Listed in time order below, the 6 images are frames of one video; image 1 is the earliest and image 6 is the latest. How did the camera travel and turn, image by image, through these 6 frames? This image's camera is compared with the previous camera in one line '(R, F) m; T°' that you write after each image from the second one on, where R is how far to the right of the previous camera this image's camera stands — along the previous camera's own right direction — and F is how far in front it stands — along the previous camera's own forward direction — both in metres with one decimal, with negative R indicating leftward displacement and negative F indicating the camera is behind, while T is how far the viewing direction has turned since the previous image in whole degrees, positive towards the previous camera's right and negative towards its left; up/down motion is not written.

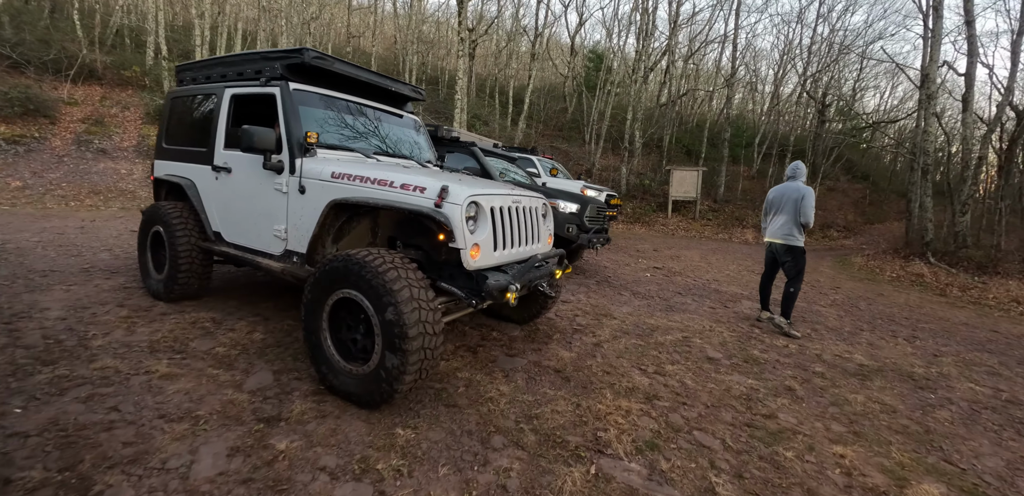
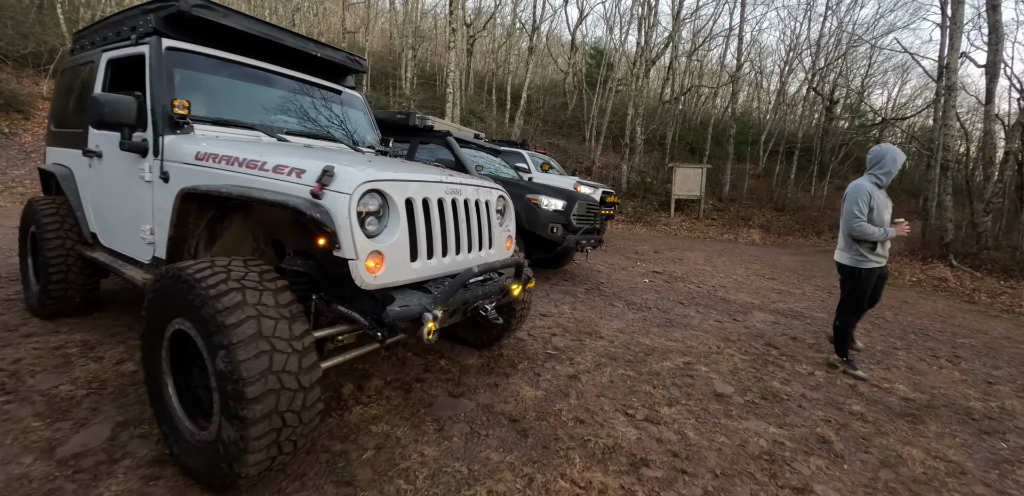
(+0.4, +0.9) m; 0°
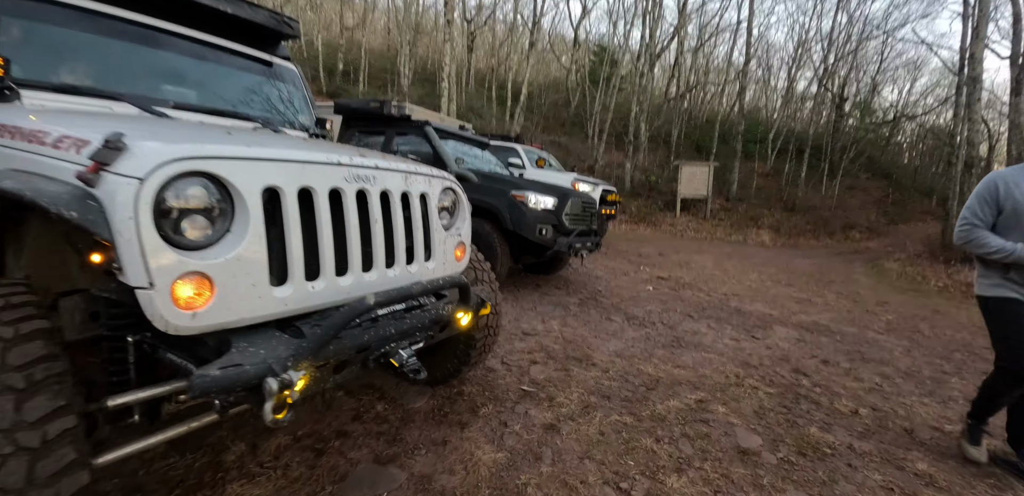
(+0.2, +0.8) m; -1°
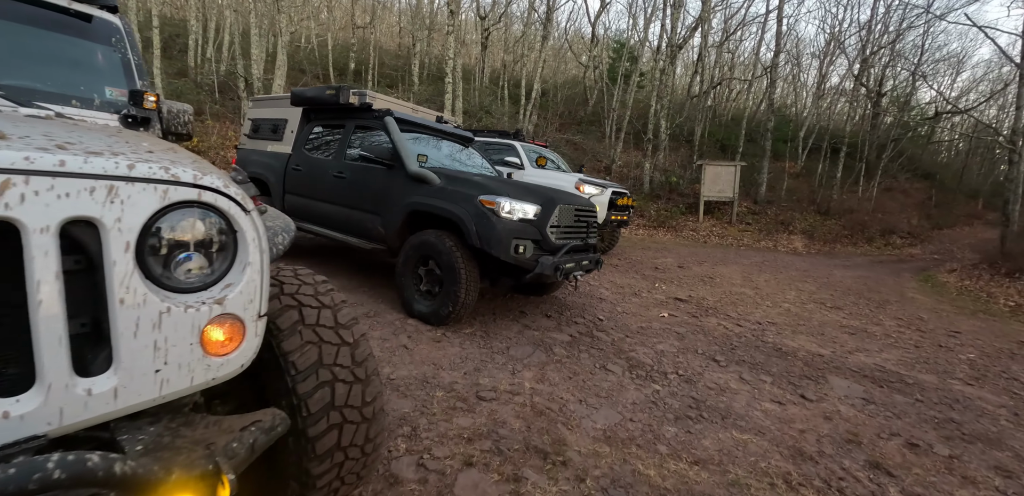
(+0.4, +1.1) m; -3°
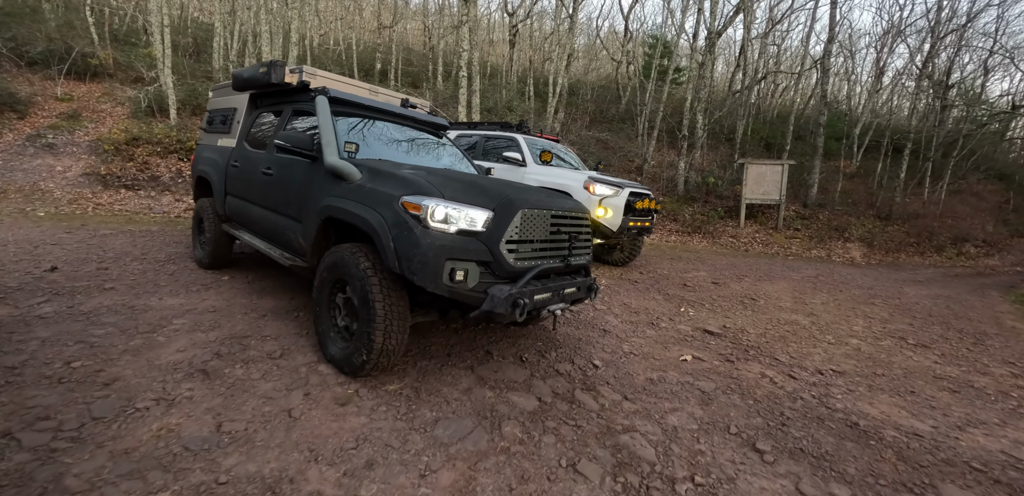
(+0.6, +1.2) m; -4°
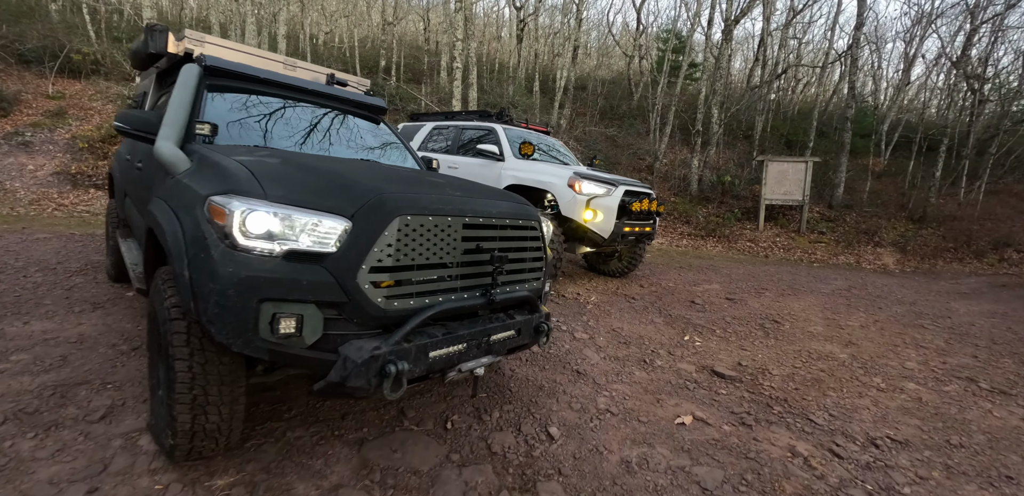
(+0.5, +1.0) m; -2°
